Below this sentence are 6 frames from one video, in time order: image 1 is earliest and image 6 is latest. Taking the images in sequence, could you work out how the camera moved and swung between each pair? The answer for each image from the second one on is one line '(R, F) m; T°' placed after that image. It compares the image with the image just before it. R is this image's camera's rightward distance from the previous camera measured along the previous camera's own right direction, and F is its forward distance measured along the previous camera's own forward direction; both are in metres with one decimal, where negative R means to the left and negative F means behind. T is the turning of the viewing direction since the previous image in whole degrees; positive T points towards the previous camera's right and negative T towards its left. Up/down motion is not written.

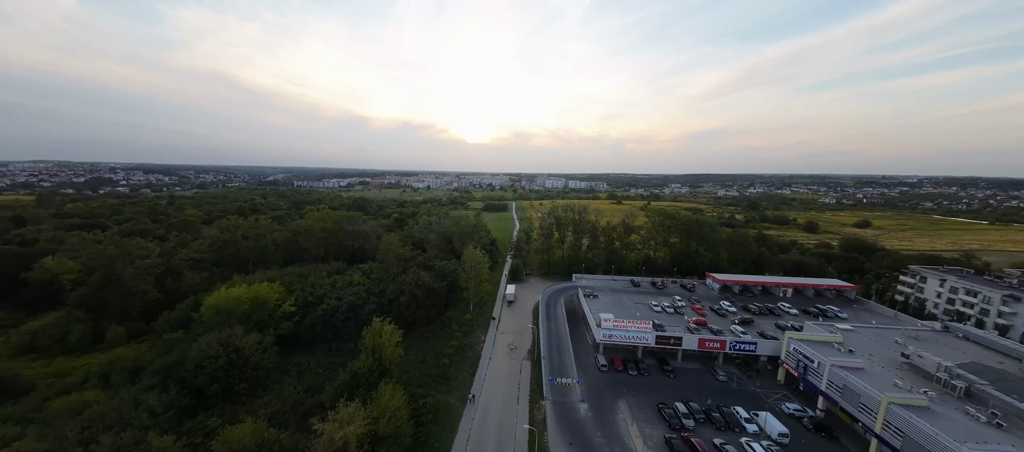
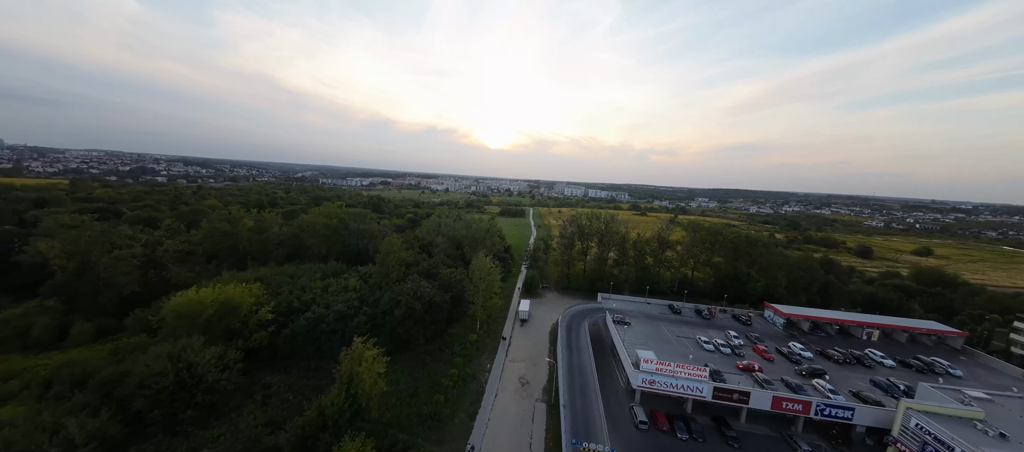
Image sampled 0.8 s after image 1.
(-0.2, +6.7) m; -3°
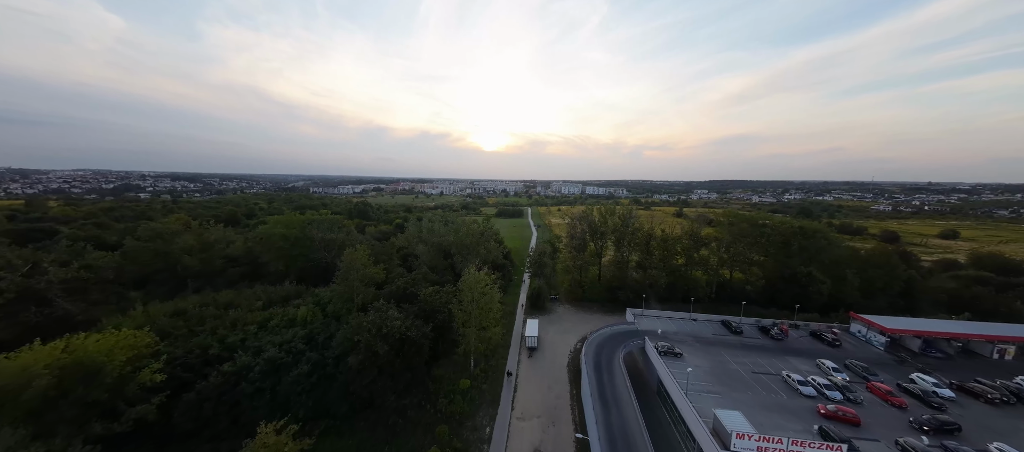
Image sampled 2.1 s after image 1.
(-0.1, +10.0) m; 0°
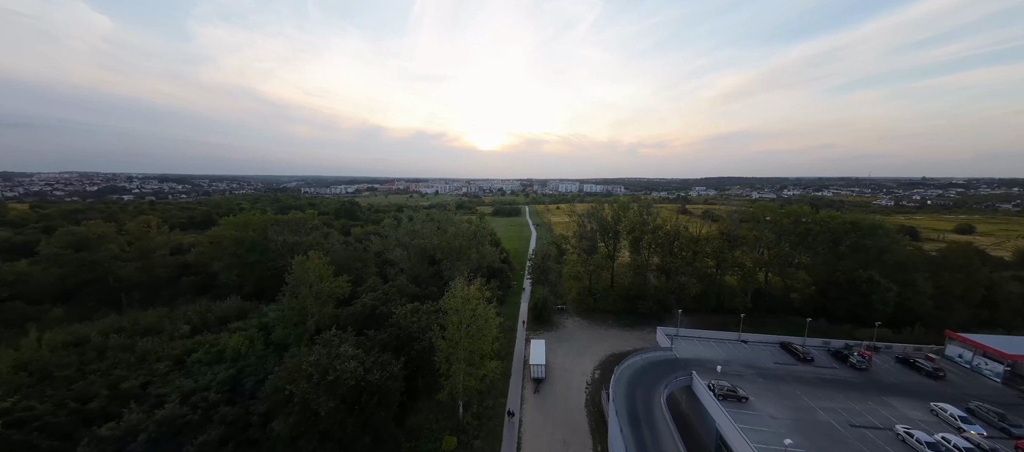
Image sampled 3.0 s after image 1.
(-0.2, +7.1) m; +1°
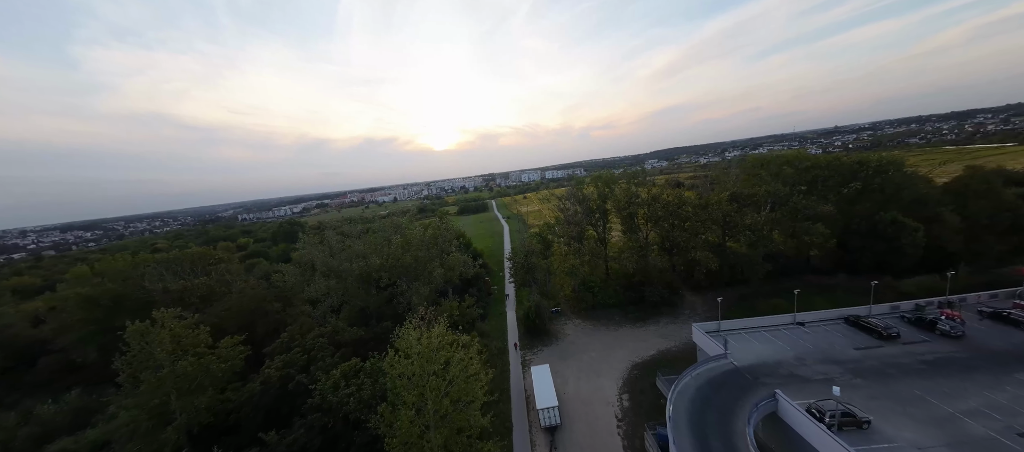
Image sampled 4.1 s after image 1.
(-0.3, +7.8) m; +6°
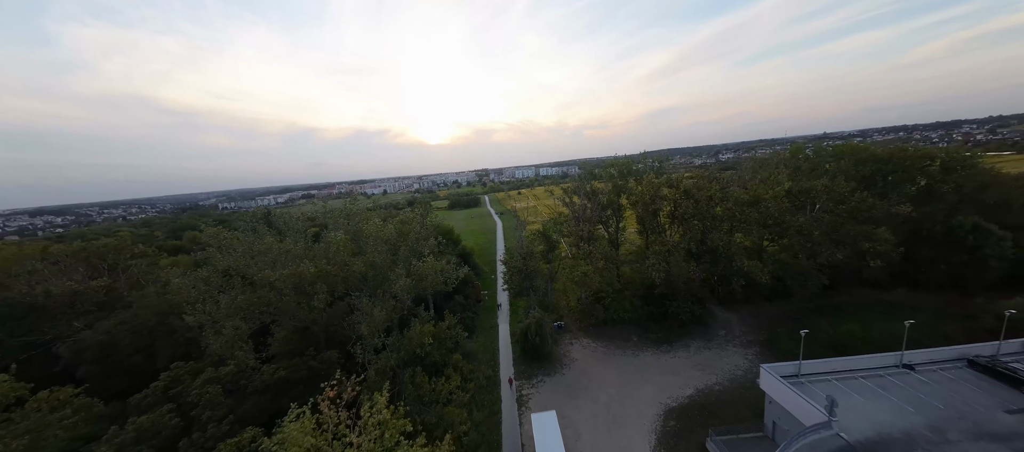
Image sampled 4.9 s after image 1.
(-0.3, +6.1) m; +1°
